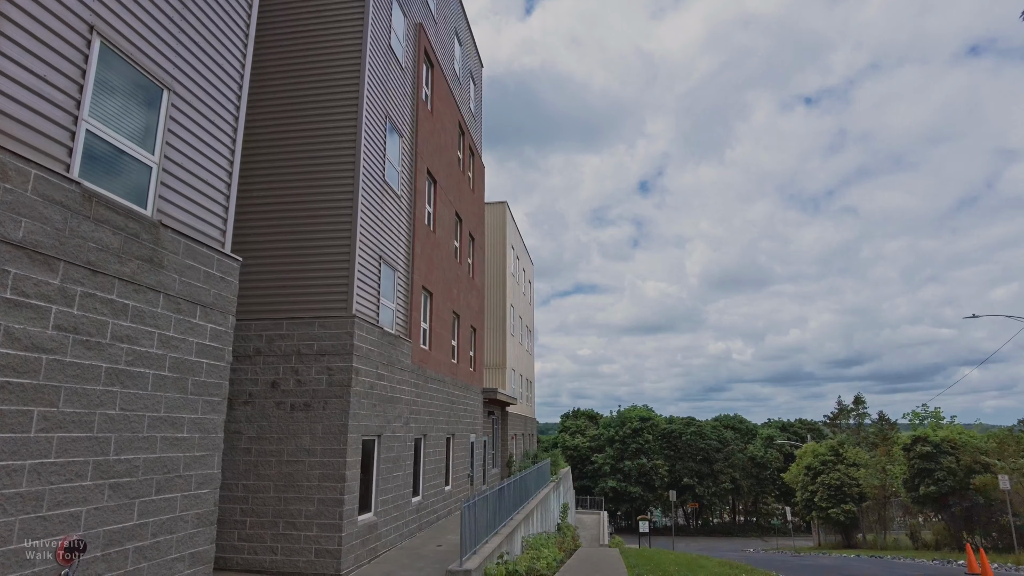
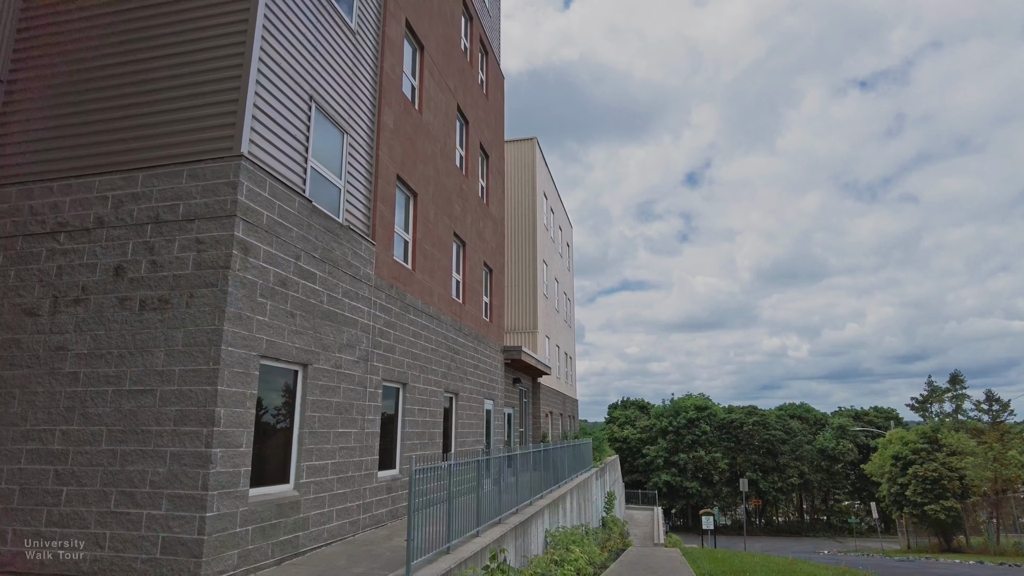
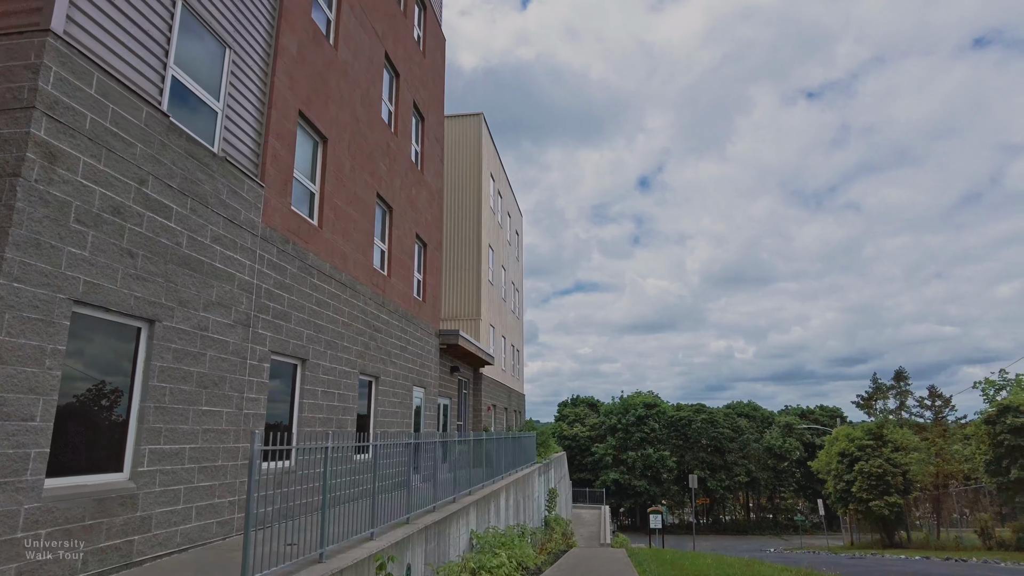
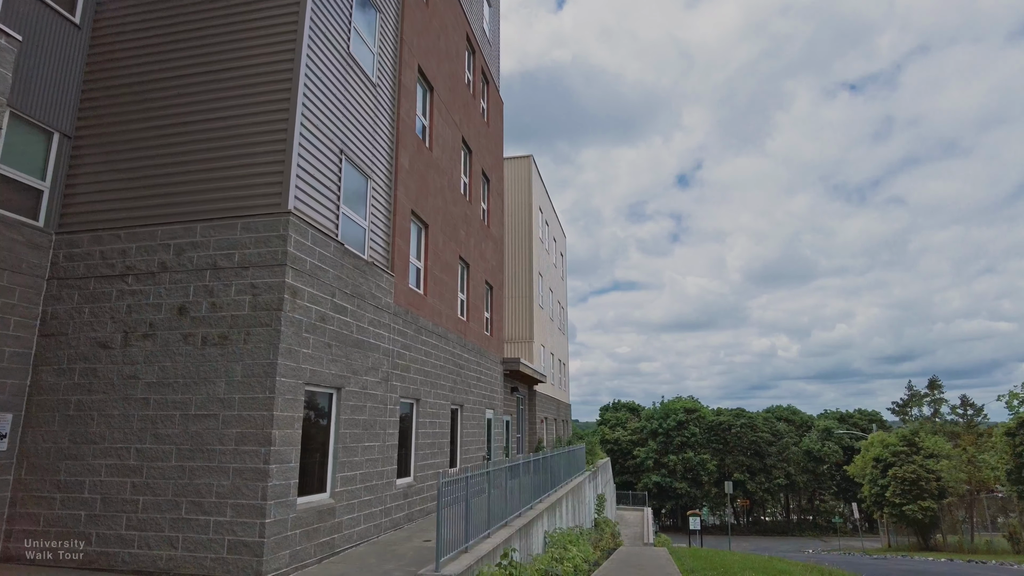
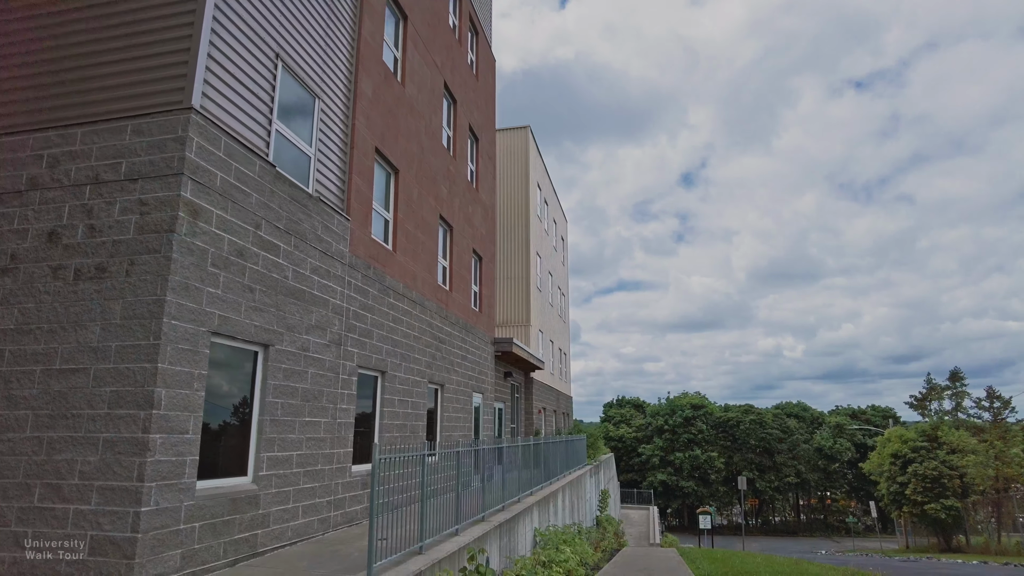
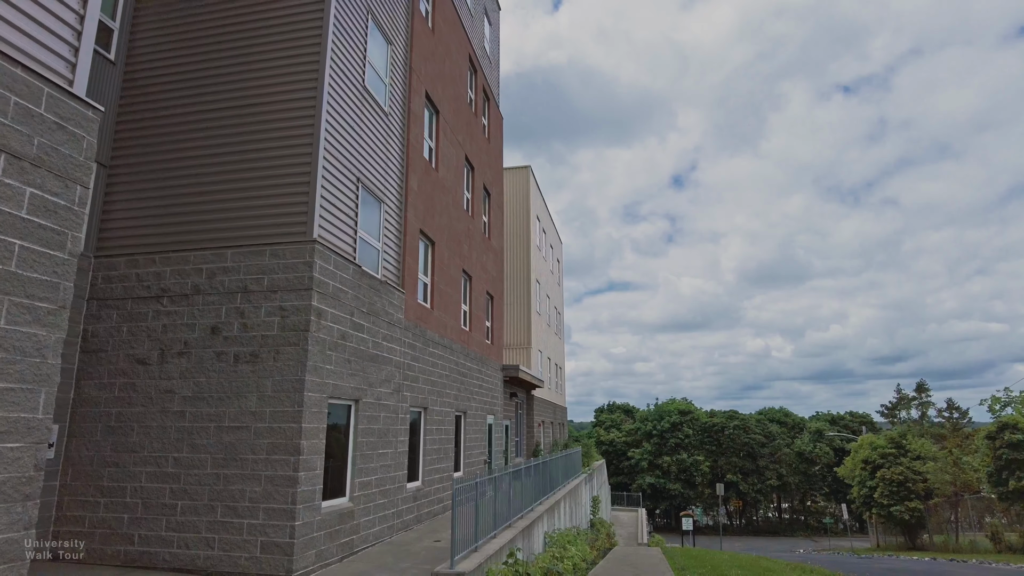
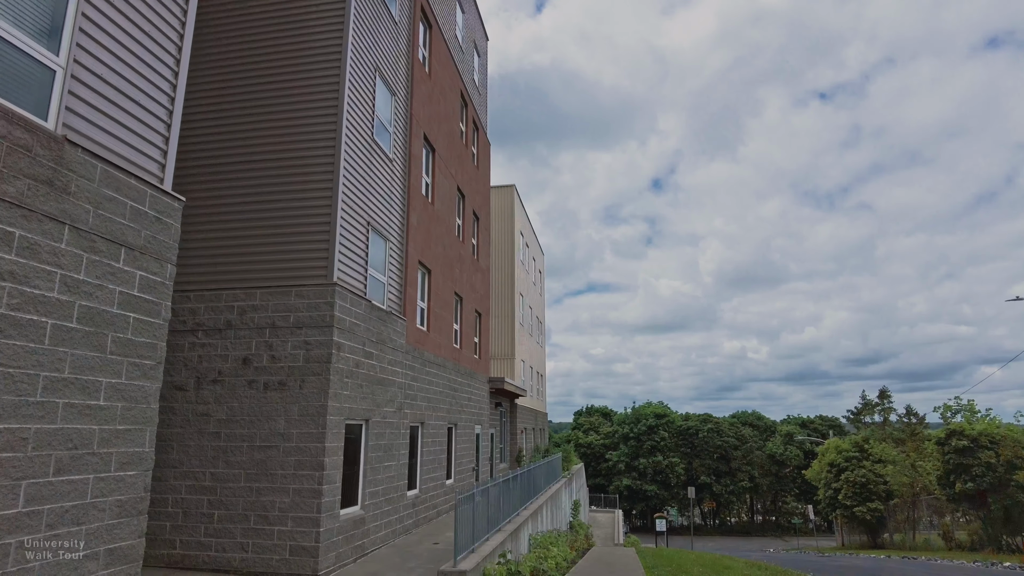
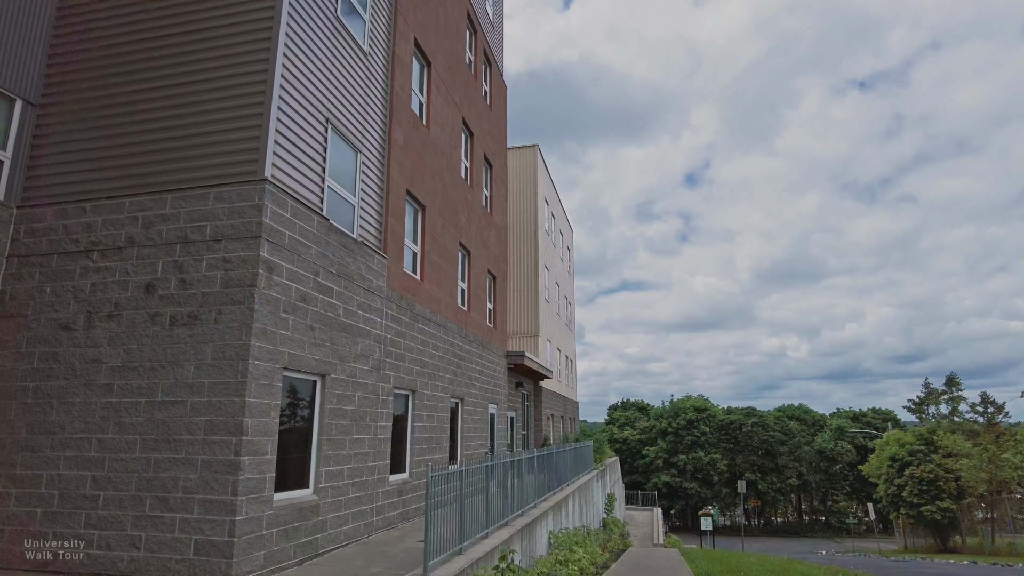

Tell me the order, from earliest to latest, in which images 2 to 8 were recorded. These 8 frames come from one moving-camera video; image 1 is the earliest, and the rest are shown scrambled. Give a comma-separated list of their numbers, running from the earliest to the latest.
7, 6, 4, 8, 2, 5, 3
